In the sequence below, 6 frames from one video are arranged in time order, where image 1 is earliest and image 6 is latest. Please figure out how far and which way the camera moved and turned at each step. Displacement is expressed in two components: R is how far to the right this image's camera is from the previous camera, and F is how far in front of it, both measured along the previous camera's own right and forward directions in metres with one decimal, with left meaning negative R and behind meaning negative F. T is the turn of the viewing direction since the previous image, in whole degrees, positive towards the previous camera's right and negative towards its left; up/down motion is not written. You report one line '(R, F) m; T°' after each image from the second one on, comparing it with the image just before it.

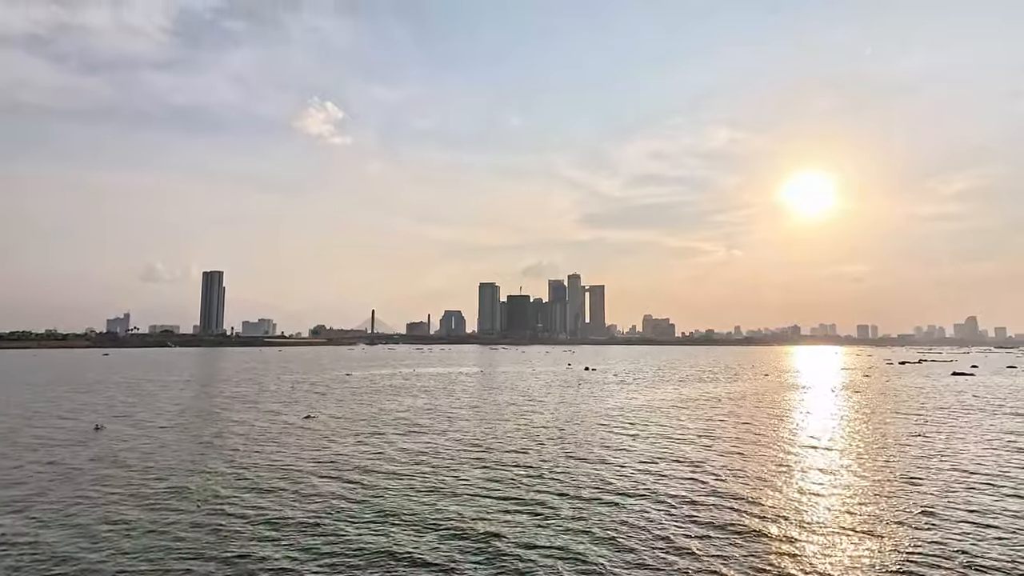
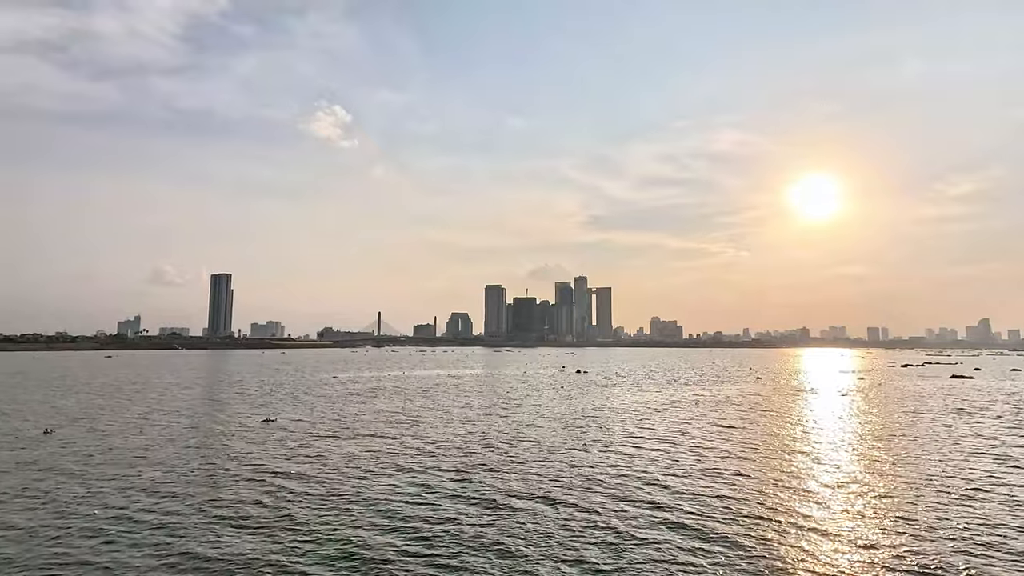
(+1.0, -0.1) m; -1°
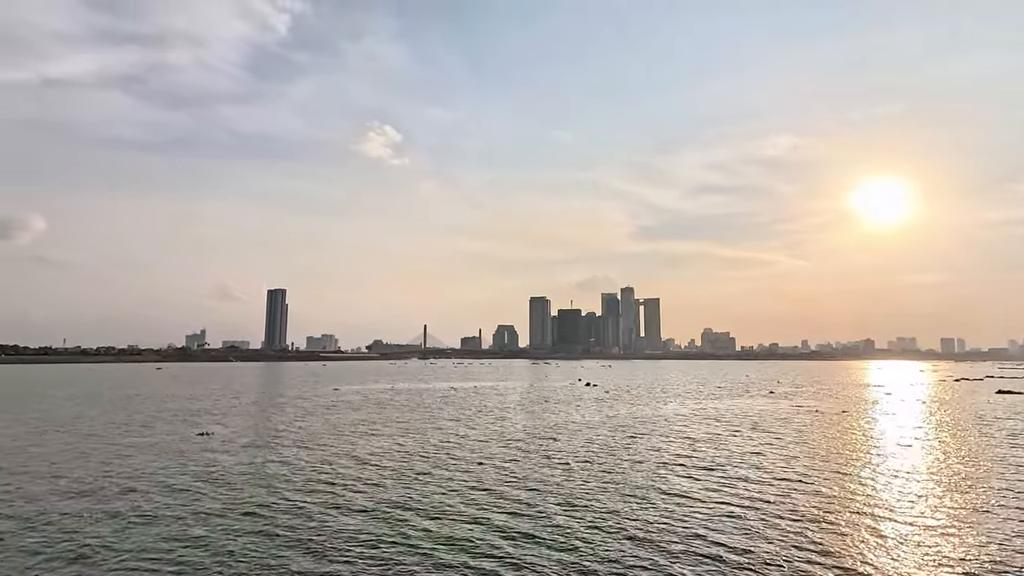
(+2.8, -0.1) m; -6°
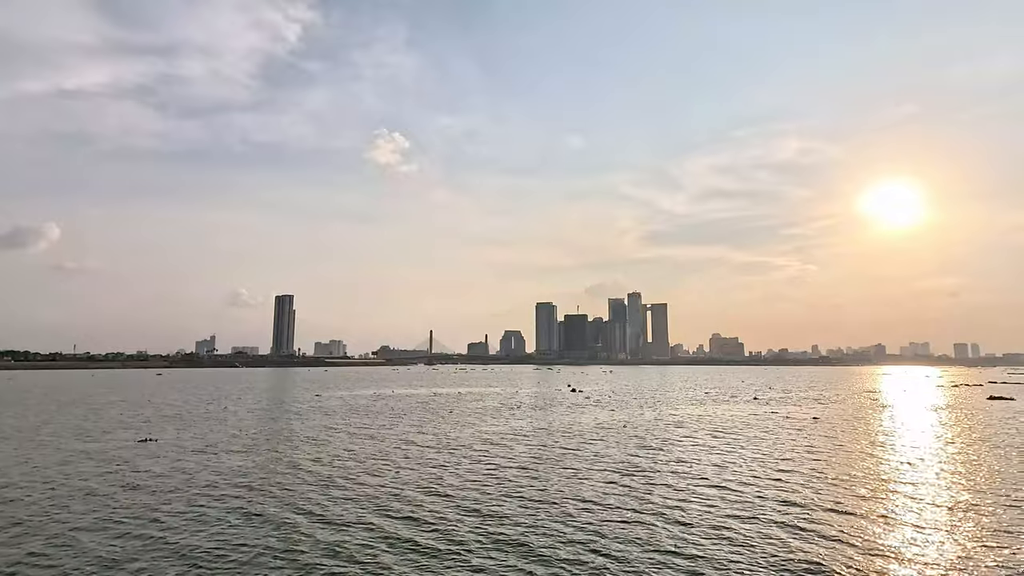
(+0.7, +0.1) m; -1°
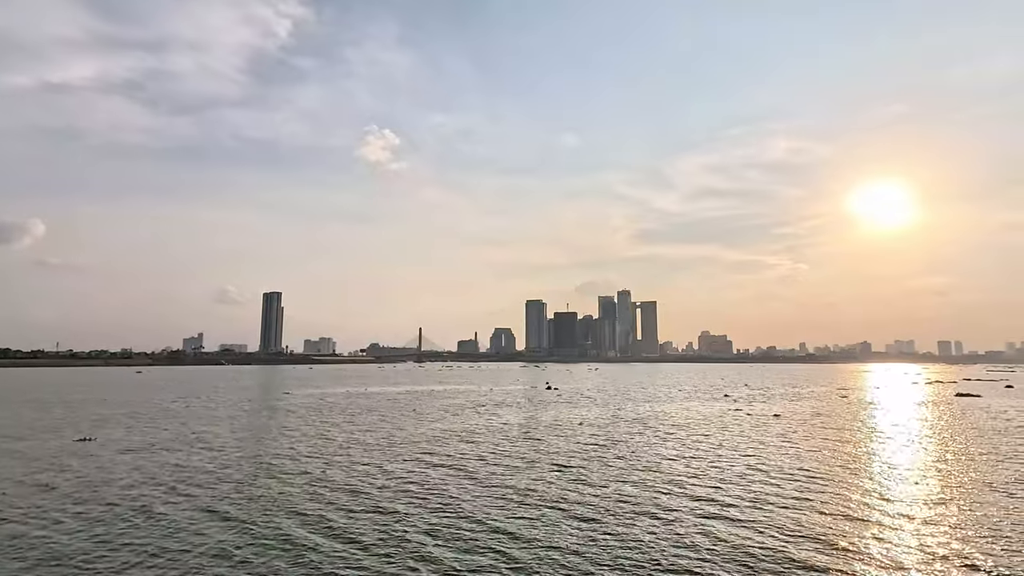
(0.0, -0.1) m; +1°
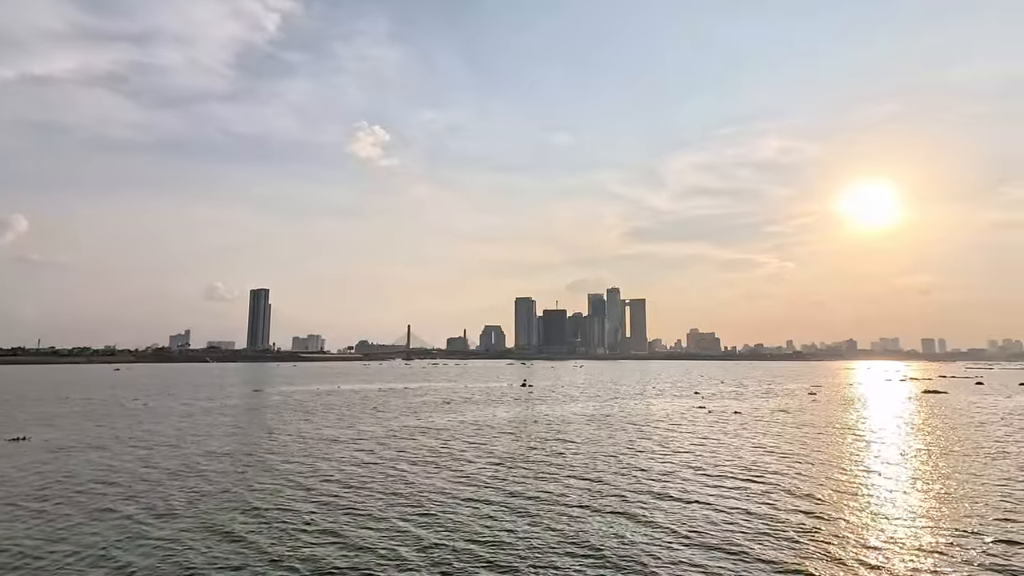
(-0.1, +0.1) m; +1°
